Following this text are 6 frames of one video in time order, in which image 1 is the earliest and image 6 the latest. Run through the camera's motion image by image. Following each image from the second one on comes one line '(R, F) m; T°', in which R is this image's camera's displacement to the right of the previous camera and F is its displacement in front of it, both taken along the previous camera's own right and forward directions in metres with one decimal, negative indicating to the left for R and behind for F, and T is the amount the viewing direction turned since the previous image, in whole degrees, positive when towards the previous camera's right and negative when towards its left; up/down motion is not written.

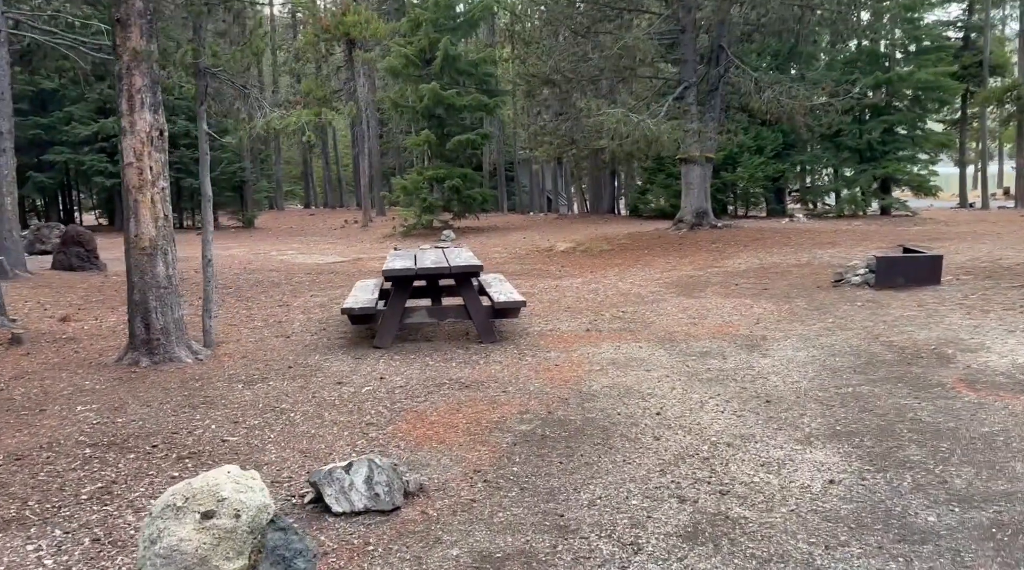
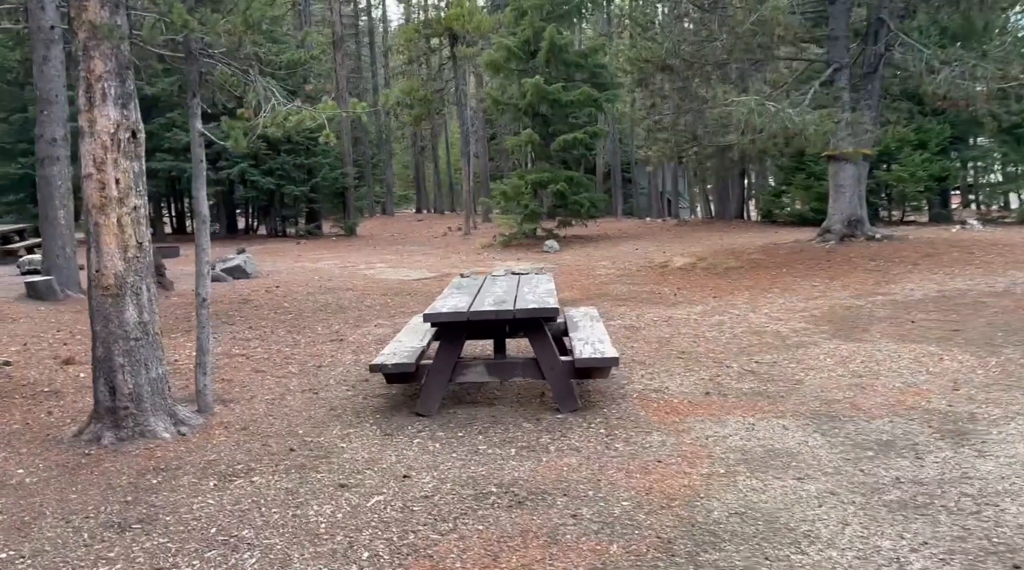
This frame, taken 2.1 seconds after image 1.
(+0.2, +2.1) m; -9°
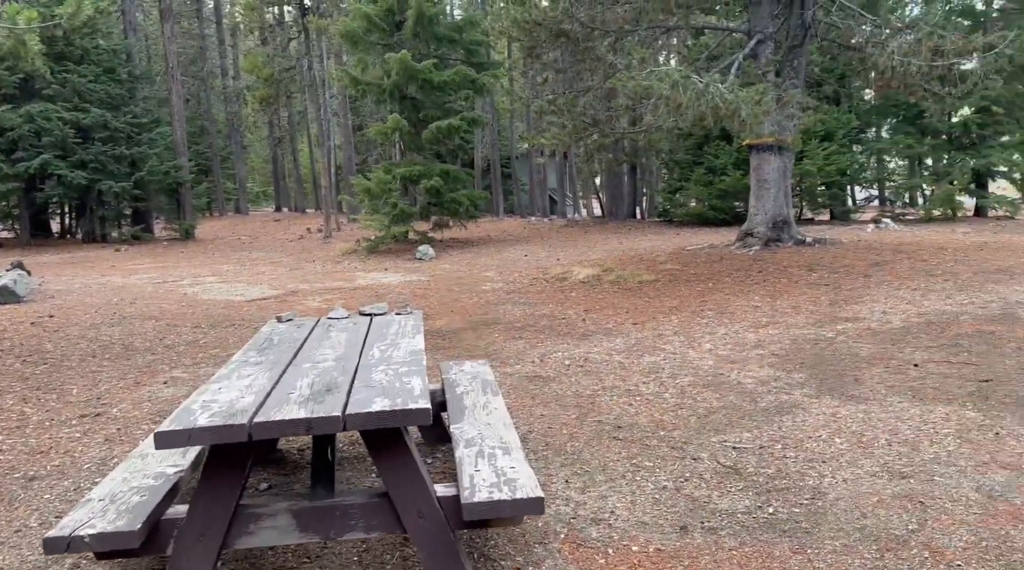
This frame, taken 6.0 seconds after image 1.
(+0.2, +2.6) m; +9°
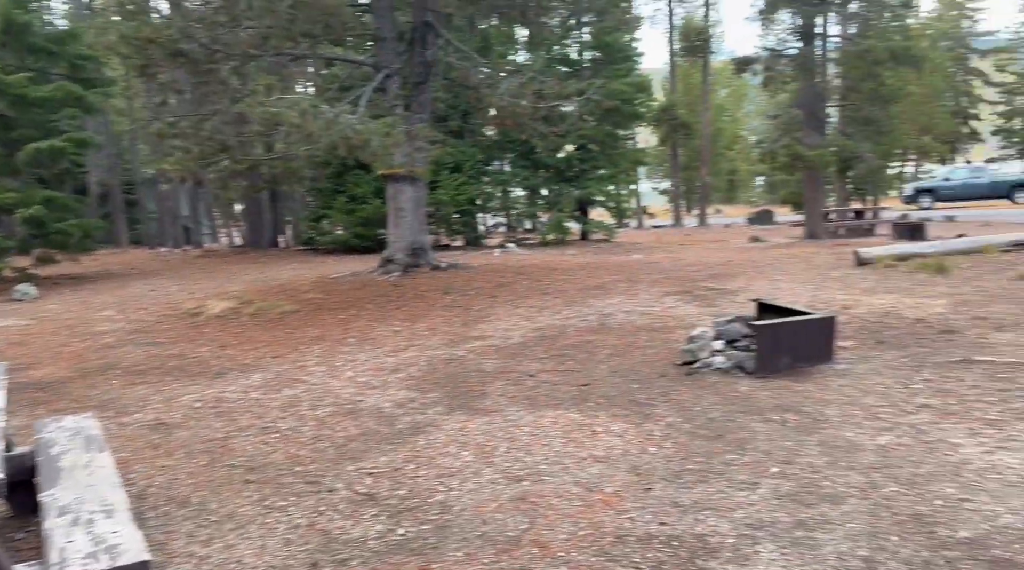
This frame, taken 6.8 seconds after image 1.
(+0.1, 0.0) m; +24°
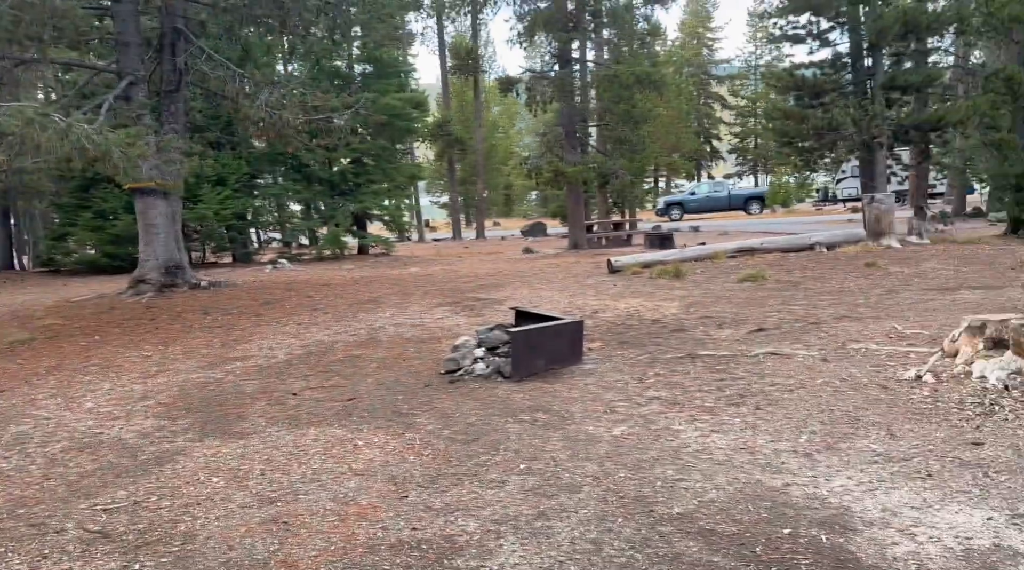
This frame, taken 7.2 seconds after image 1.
(+0.1, -0.1) m; +15°
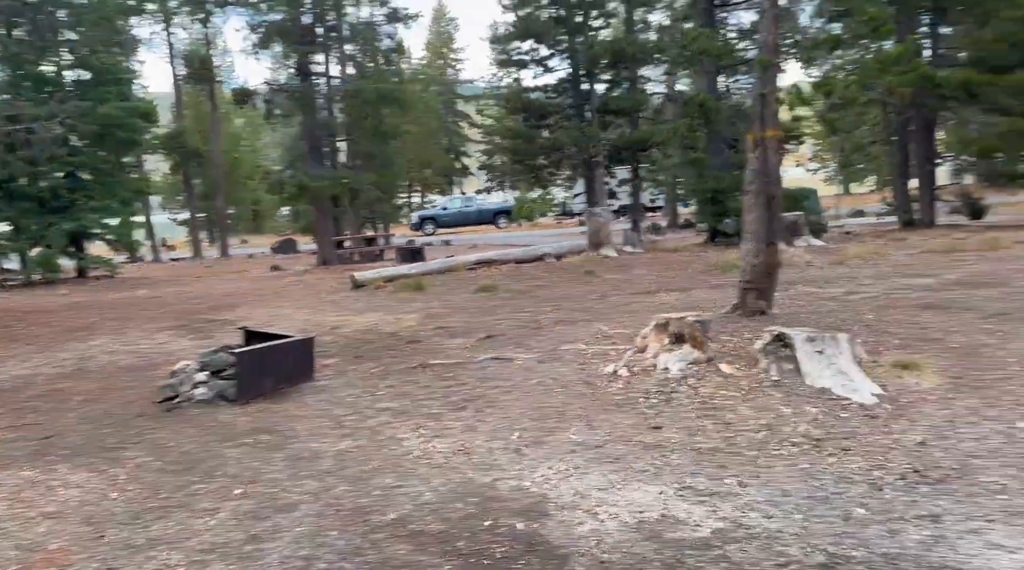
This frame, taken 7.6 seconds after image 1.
(+0.2, -0.1) m; +17°
